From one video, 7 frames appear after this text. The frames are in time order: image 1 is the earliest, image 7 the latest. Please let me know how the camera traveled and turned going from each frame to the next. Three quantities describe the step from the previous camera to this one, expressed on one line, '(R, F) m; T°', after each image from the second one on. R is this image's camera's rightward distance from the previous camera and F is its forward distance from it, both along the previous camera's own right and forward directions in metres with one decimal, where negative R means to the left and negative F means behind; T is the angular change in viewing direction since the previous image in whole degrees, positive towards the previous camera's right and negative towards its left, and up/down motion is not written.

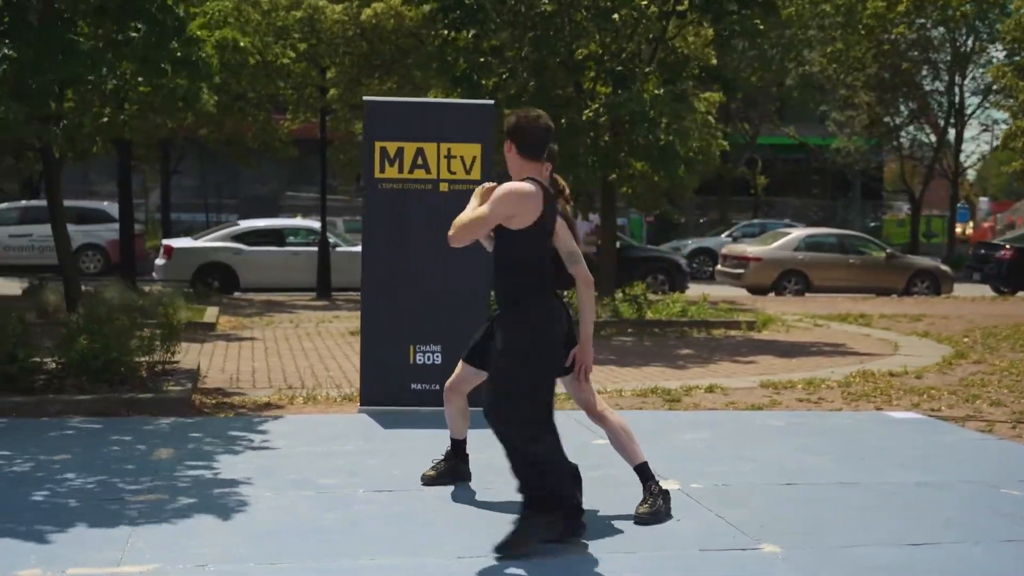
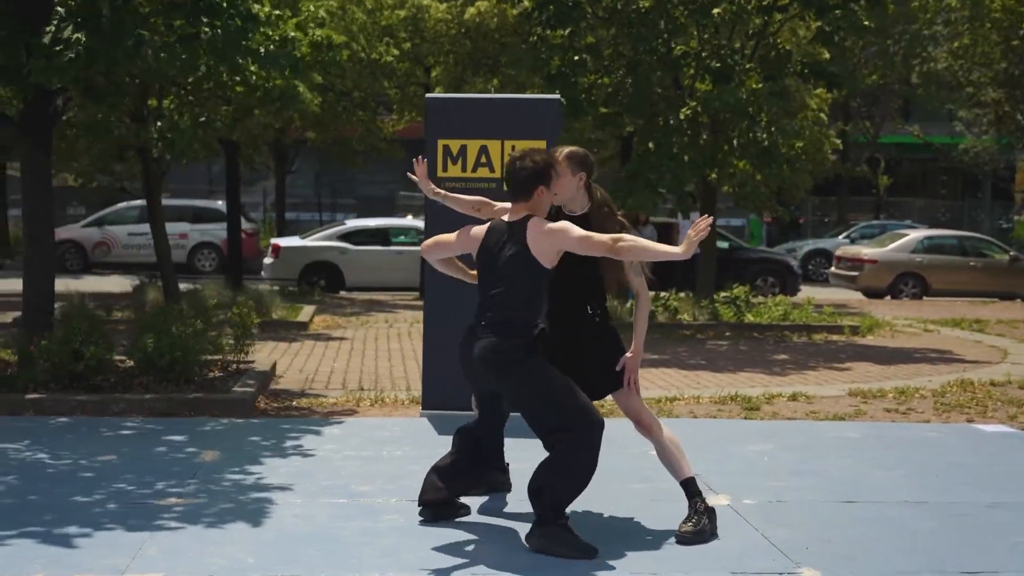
(+0.4, +0.3) m; -5°
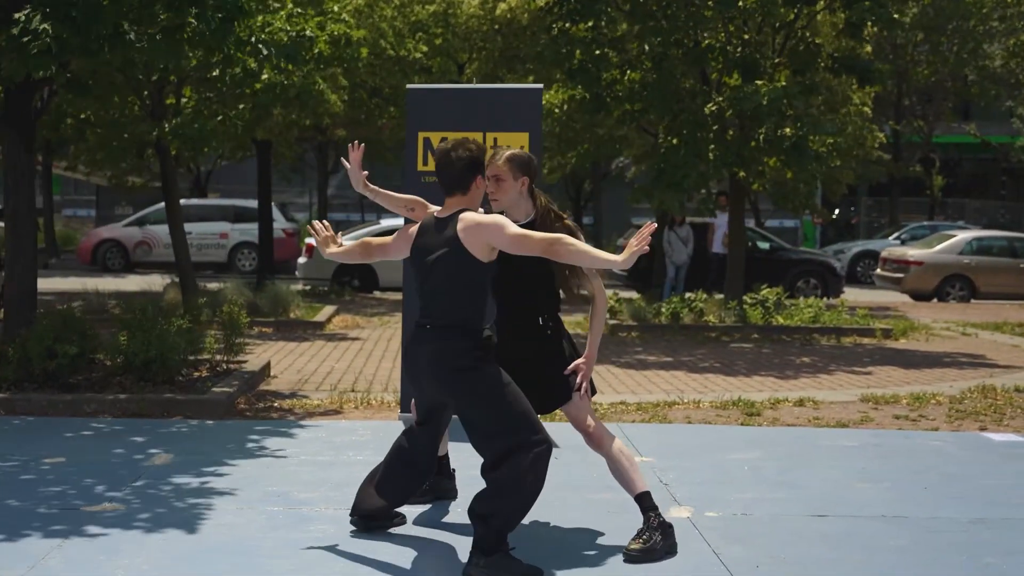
(+0.5, +0.4) m; -3°
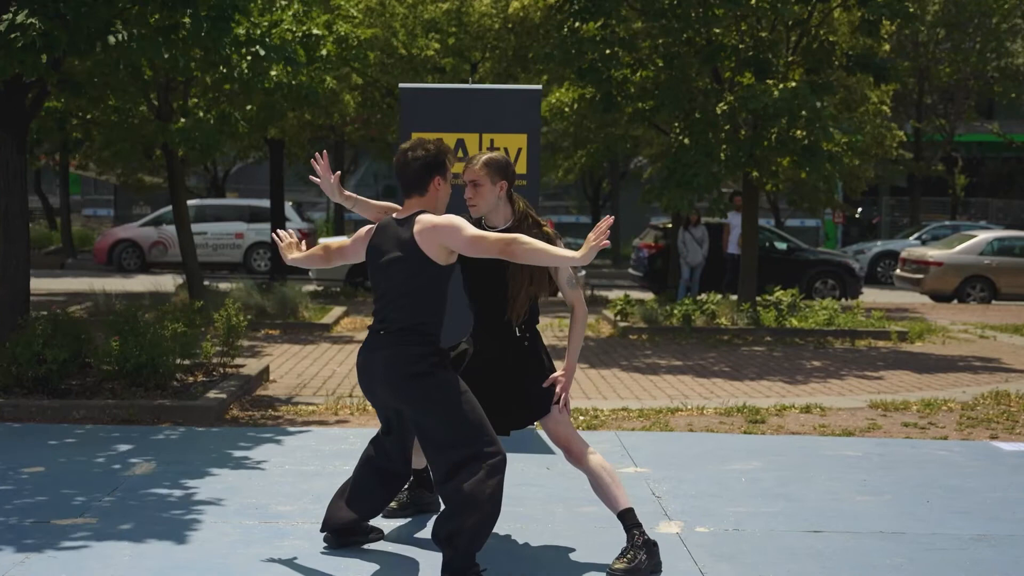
(+0.2, +0.2) m; -1°
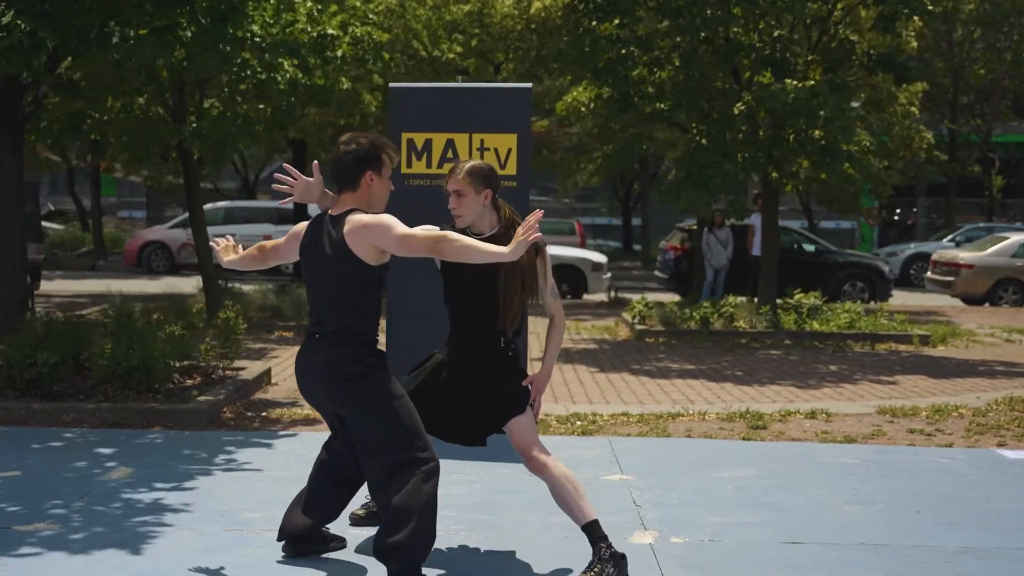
(+0.3, +0.2) m; -2°
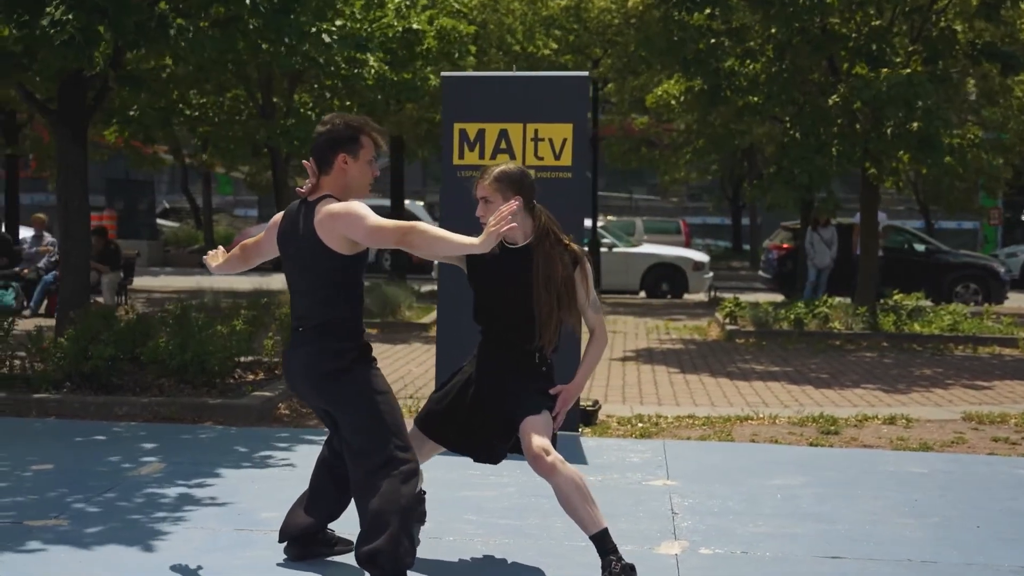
(+0.4, +0.3) m; -5°
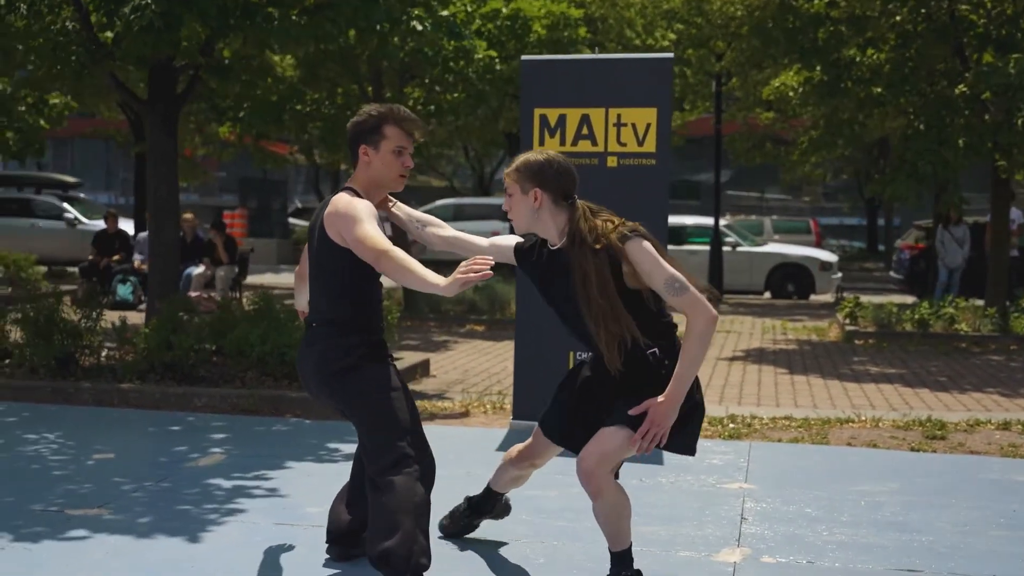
(+0.3, +0.3) m; -6°
